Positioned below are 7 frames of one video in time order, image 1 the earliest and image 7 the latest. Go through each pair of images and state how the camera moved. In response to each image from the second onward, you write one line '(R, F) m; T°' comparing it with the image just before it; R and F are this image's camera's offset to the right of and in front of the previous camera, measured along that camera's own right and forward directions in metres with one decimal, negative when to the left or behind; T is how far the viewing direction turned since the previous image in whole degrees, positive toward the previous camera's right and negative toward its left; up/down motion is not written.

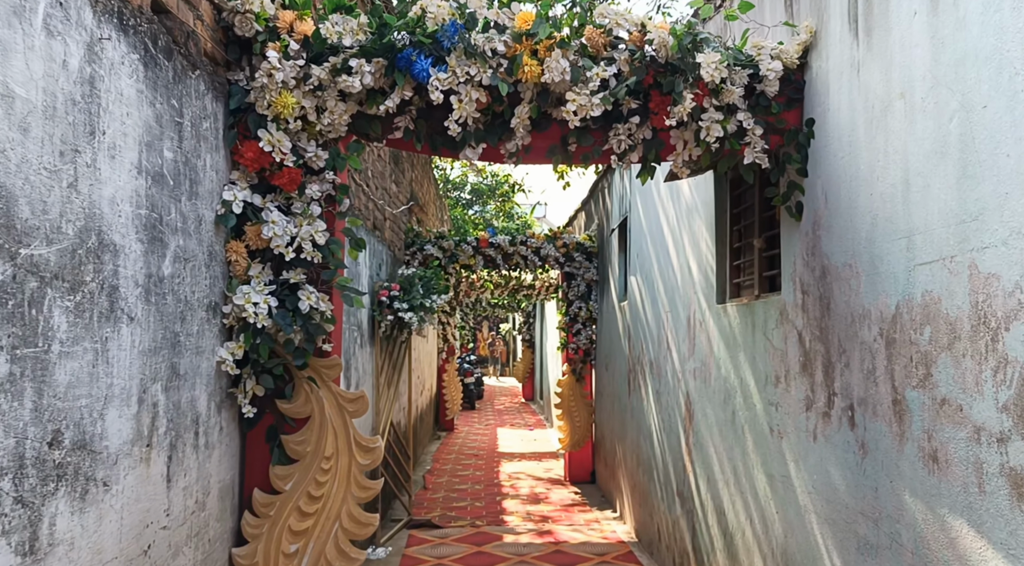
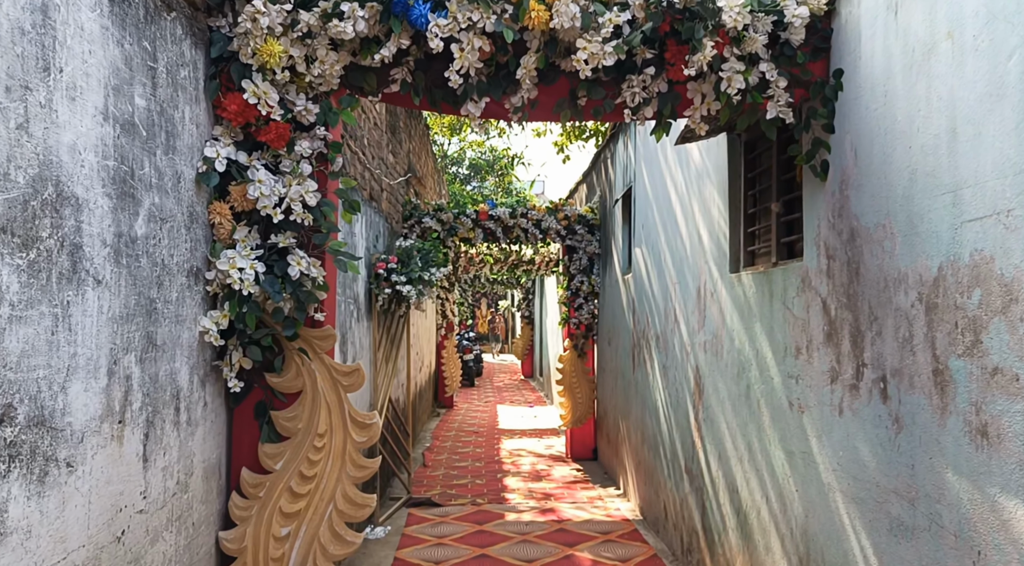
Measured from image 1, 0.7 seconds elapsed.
(0.0, +0.2) m; 0°
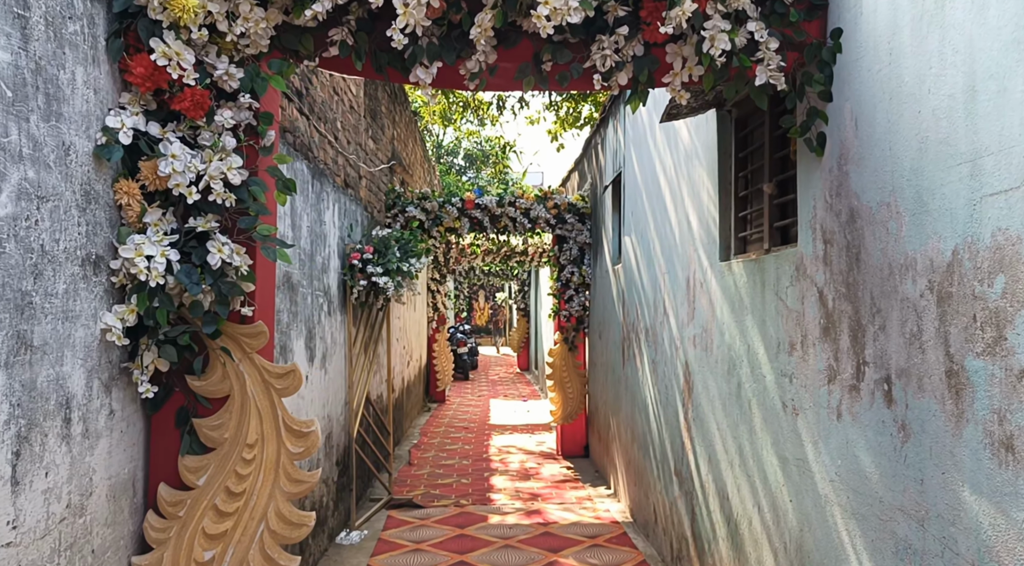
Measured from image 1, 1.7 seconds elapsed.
(+0.1, +0.3) m; 0°
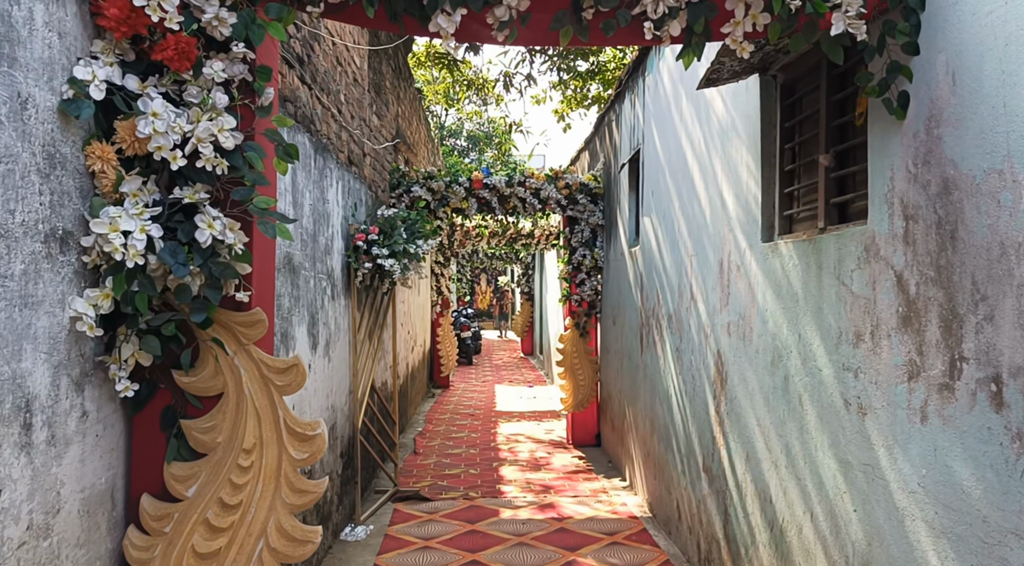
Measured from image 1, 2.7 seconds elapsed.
(-0.1, +0.3) m; 0°
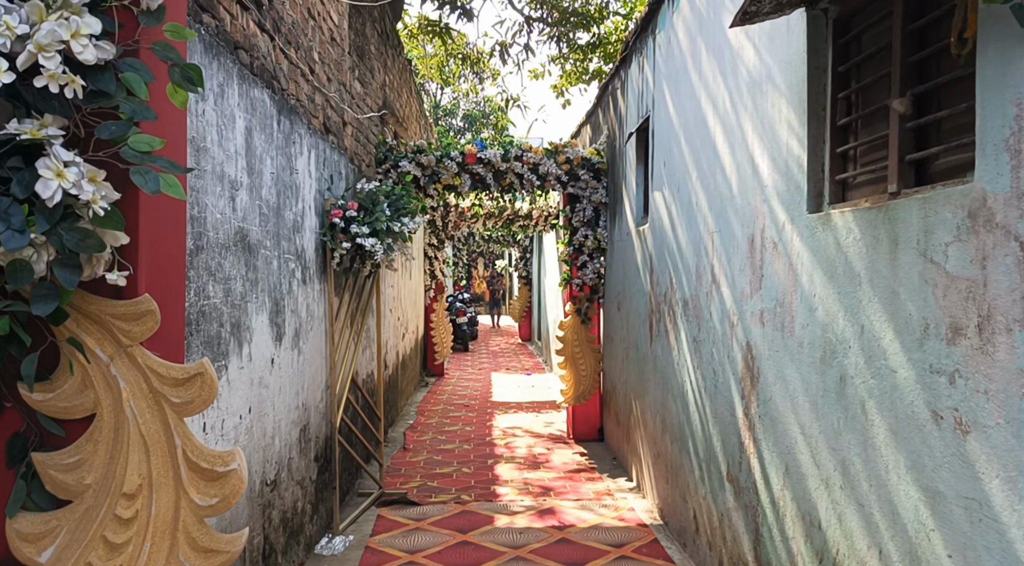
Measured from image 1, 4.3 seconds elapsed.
(0.0, +0.5) m; 0°
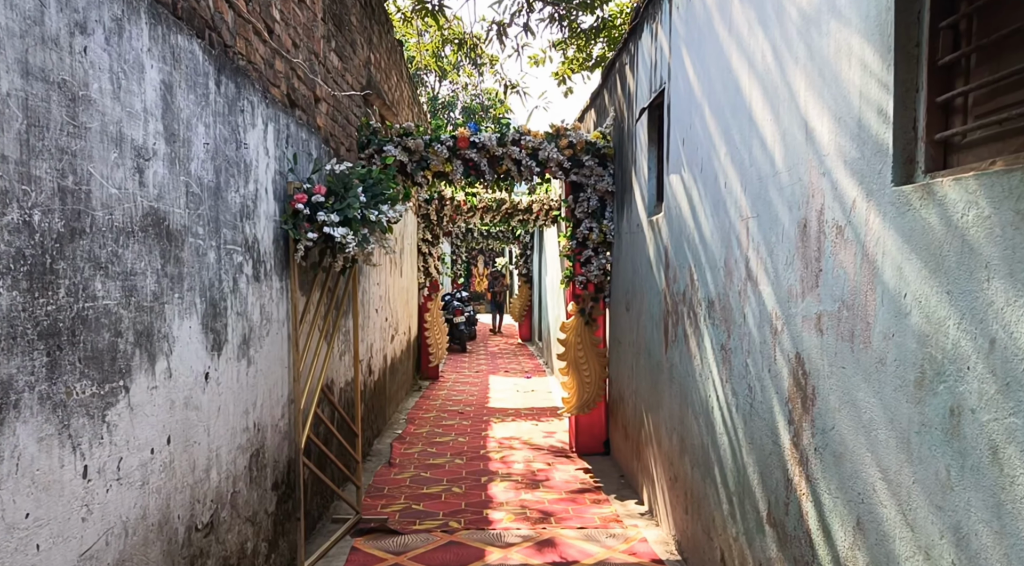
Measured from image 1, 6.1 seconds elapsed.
(0.0, +0.6) m; 0°
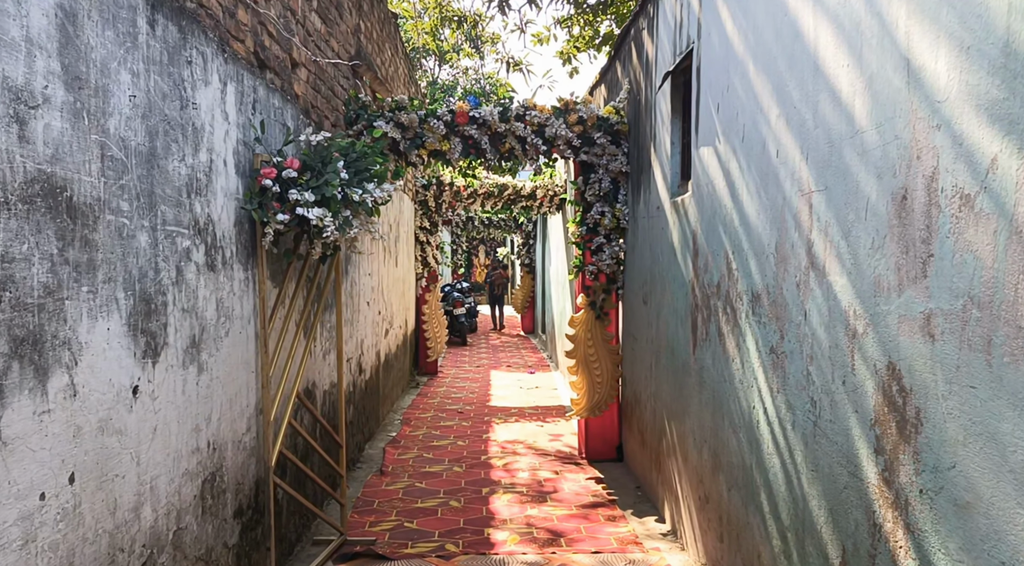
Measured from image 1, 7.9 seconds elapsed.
(0.0, +0.6) m; 0°
